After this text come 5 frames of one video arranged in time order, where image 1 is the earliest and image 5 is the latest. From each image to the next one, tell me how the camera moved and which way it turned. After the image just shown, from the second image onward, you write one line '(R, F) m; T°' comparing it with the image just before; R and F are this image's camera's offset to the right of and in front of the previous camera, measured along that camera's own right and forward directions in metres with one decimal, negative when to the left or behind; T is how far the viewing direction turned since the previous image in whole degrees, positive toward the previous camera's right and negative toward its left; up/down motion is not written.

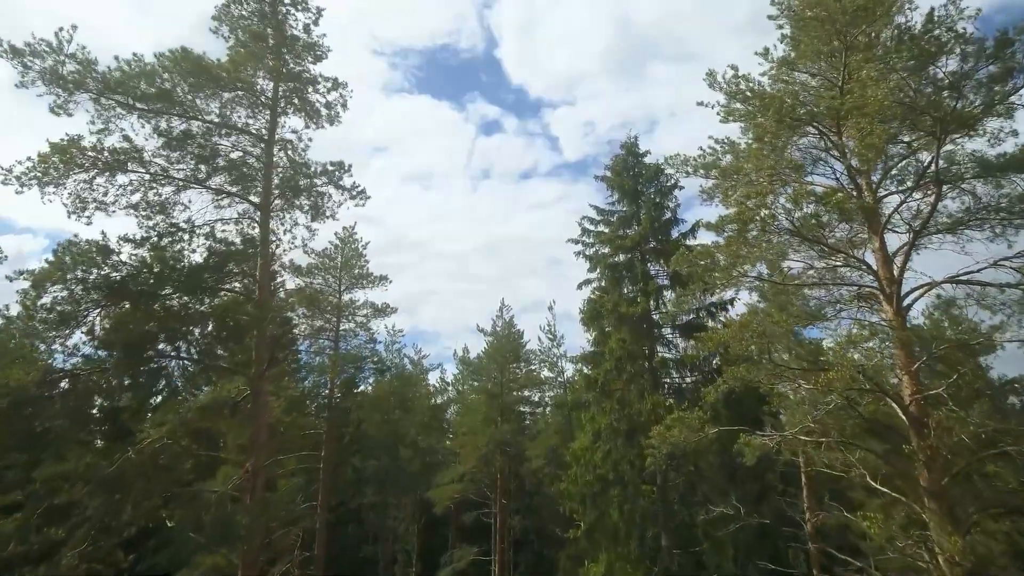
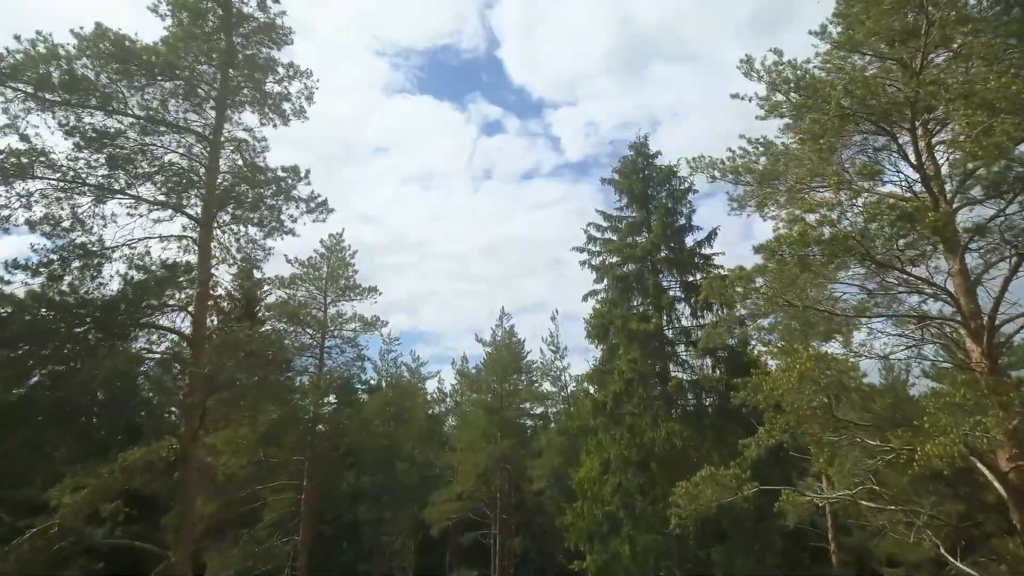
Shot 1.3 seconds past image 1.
(+0.1, +2.2) m; 0°
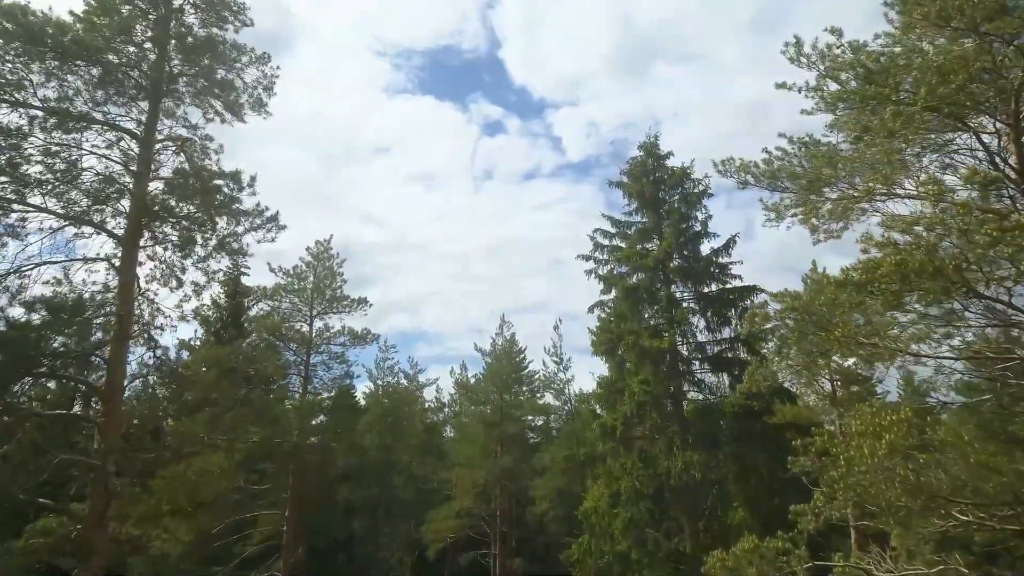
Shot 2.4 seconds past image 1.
(0.0, +1.9) m; 0°
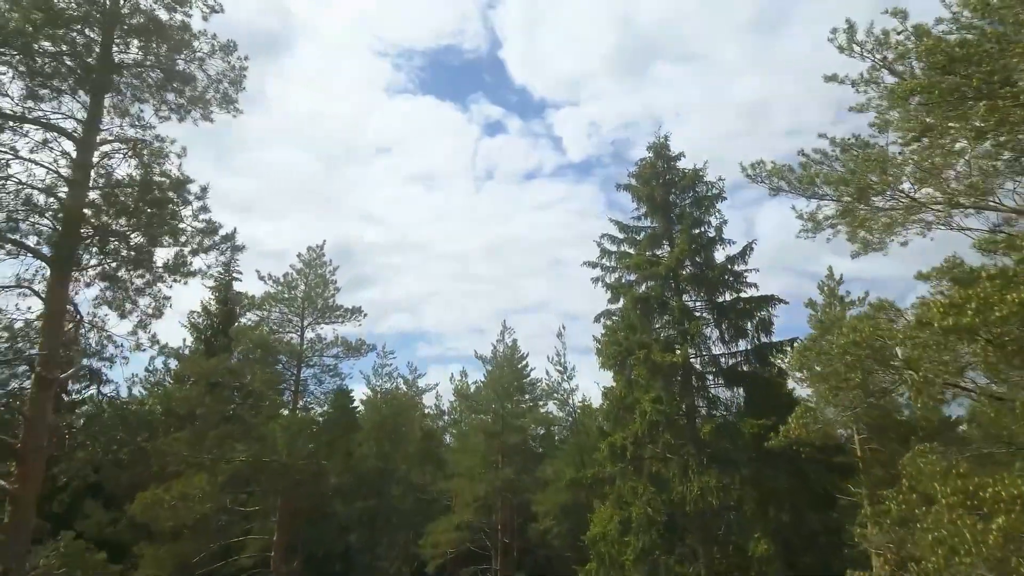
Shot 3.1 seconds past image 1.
(-0.1, +1.3) m; 0°
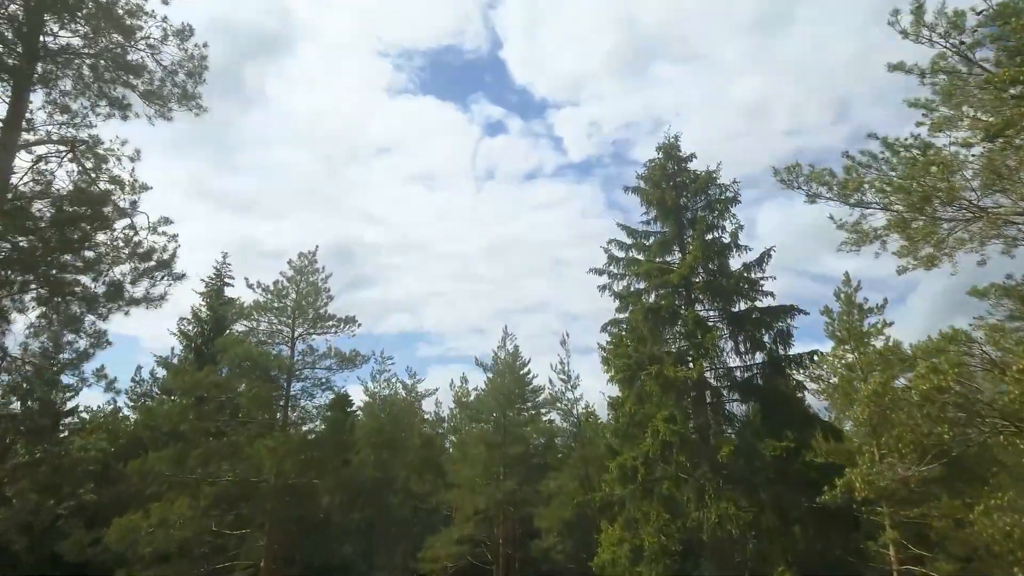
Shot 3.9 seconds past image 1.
(-0.1, +1.2) m; 0°
